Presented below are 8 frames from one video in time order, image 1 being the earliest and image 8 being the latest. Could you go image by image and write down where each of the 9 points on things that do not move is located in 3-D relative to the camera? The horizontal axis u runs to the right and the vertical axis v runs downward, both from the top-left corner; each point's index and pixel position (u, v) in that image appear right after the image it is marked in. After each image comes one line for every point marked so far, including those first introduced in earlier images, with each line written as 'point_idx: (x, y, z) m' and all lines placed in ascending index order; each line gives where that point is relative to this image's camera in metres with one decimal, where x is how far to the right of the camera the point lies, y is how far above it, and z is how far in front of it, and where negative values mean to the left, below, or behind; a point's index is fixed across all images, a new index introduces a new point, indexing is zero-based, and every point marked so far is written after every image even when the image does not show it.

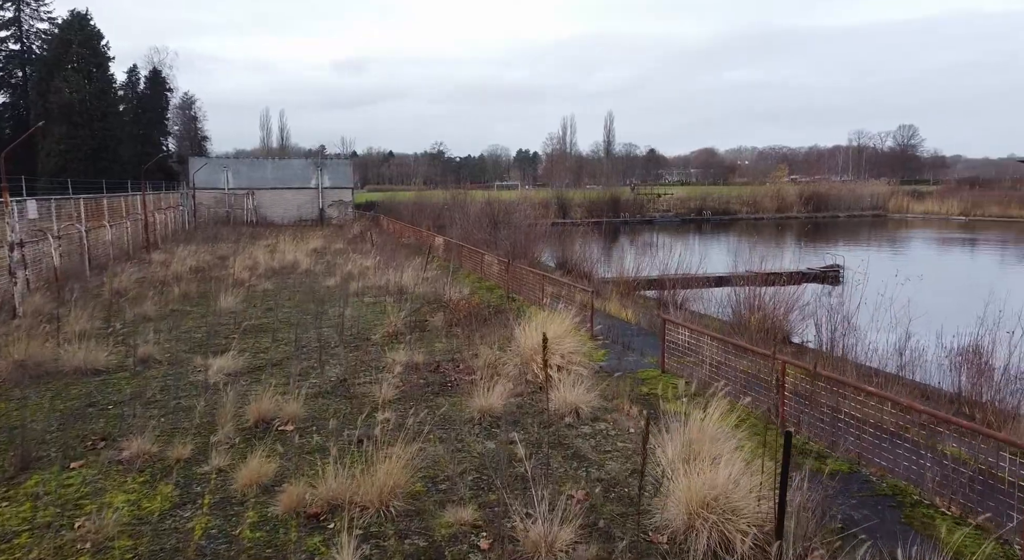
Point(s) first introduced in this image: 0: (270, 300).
0: (-2.6, -0.2, +8.4) m
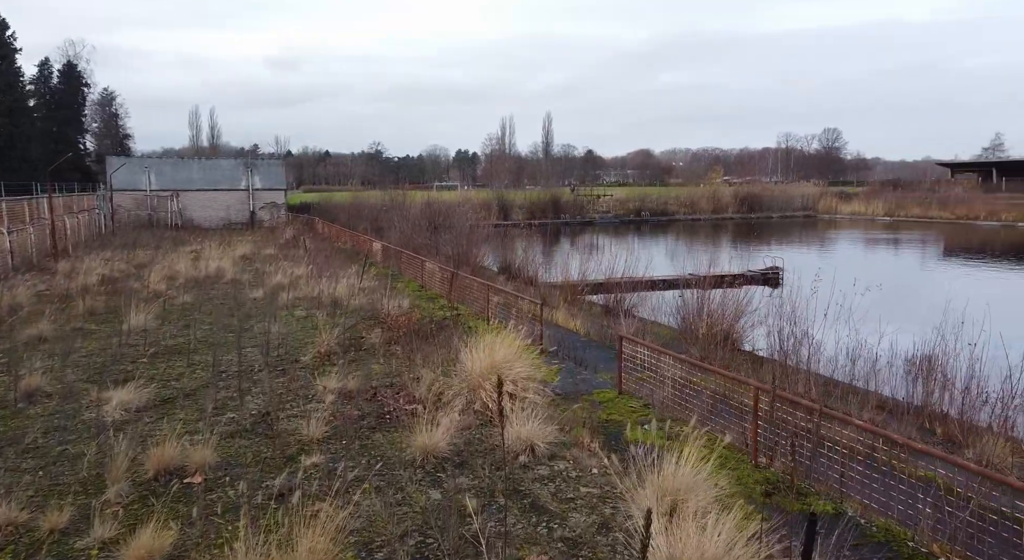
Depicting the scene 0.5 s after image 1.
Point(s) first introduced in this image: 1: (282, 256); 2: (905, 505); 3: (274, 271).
0: (-3.2, -0.4, +7.7) m
1: (-3.9, +0.4, +13.3) m
2: (+1.9, -1.1, +3.7) m
3: (-3.4, +0.1, +11.0) m
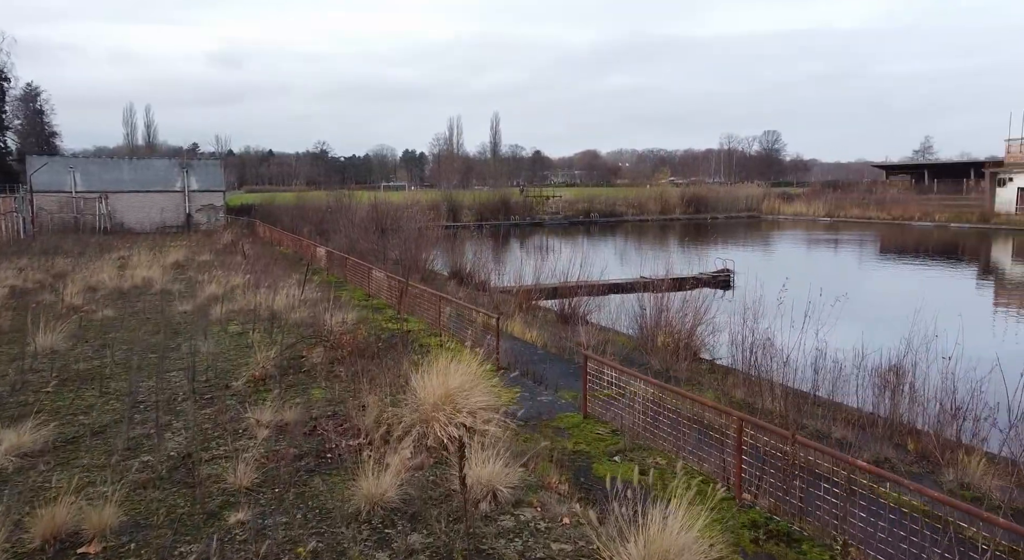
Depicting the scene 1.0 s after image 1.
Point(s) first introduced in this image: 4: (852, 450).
0: (-3.6, -0.5, +6.9) m
1: (-4.7, +0.3, +12.5) m
2: (+1.7, -1.2, +3.4) m
3: (-4.0, 0.0, +10.2) m
4: (+2.5, -1.2, +5.7) m
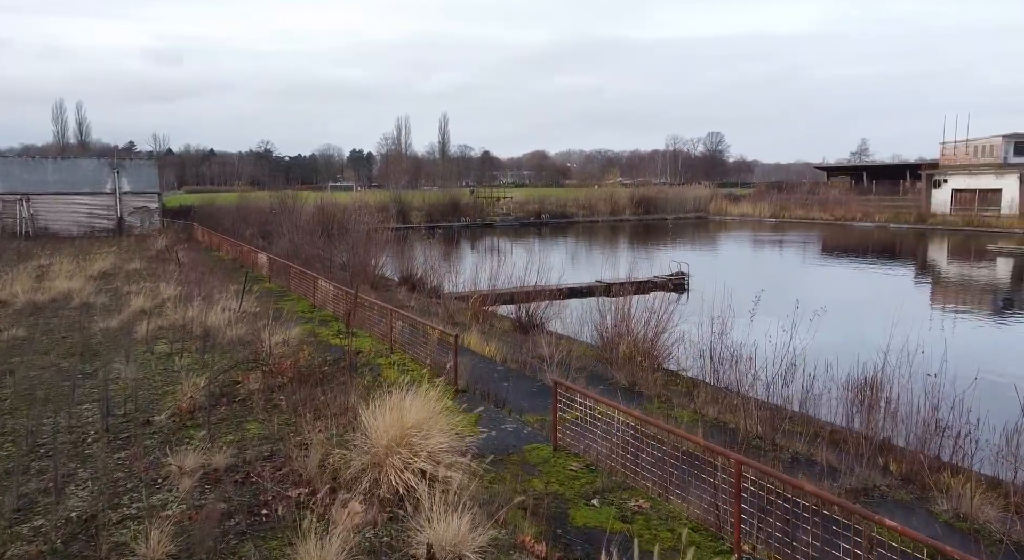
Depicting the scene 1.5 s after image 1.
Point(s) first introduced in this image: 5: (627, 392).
0: (-3.9, -0.6, +6.2) m
1: (-5.4, +0.1, +11.6) m
2: (+1.6, -1.3, +2.9) m
3: (-4.5, -0.1, +9.4) m
4: (+2.2, -1.3, +5.3) m
5: (+1.1, -1.0, +7.2) m
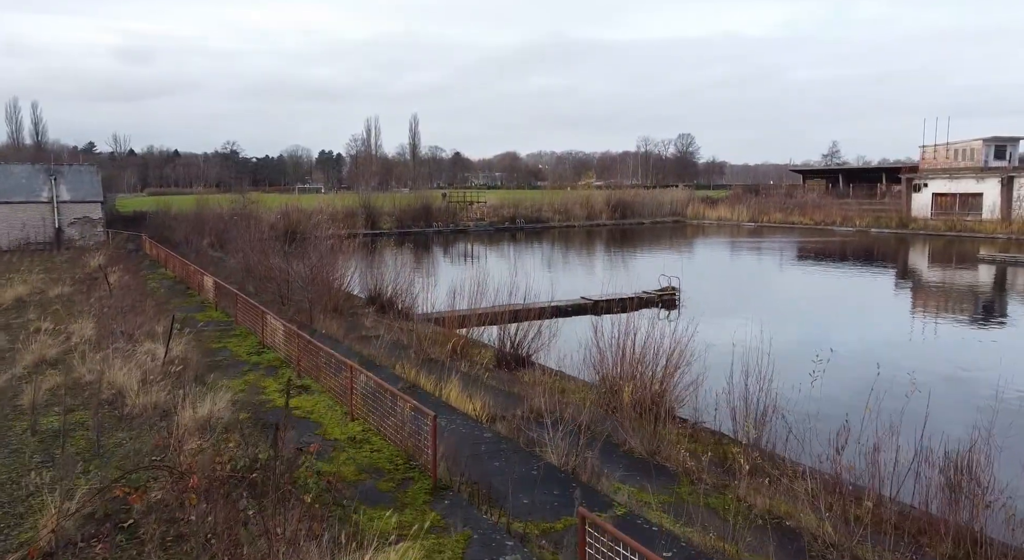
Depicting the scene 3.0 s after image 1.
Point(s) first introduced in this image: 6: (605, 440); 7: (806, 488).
0: (-4.0, -1.0, +4.5) m
1: (-5.6, -0.2, +9.9) m
2: (+1.7, -1.6, +1.5) m
3: (-4.7, -0.5, +7.8) m
4: (+2.2, -1.7, +3.9) m
5: (+1.0, -1.4, +5.8) m
6: (+0.8, -1.3, +6.4) m
7: (+2.0, -1.5, +5.2) m
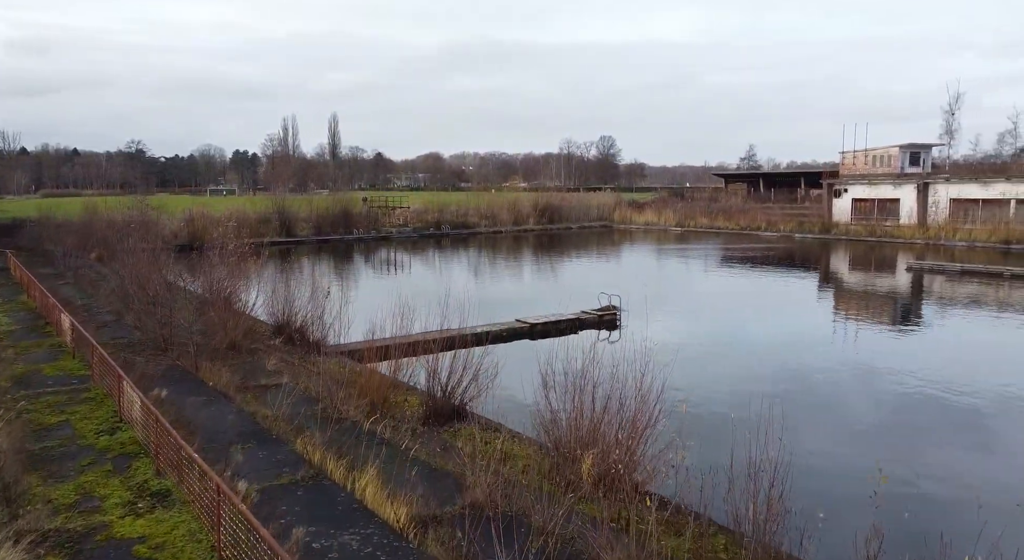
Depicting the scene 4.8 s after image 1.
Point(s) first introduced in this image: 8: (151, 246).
0: (-4.1, -1.4, +2.5) m
1: (-6.3, -0.7, +7.7) m
2: (+1.8, -2.0, 0.0) m
3: (-5.2, -1.0, +5.6) m
4: (+2.1, -2.0, +2.5) m
5: (+0.7, -1.8, +4.2) m
6: (+0.4, -1.7, +4.8) m
7: (+1.8, -1.9, +3.8) m
8: (-8.2, +0.9, +17.9) m
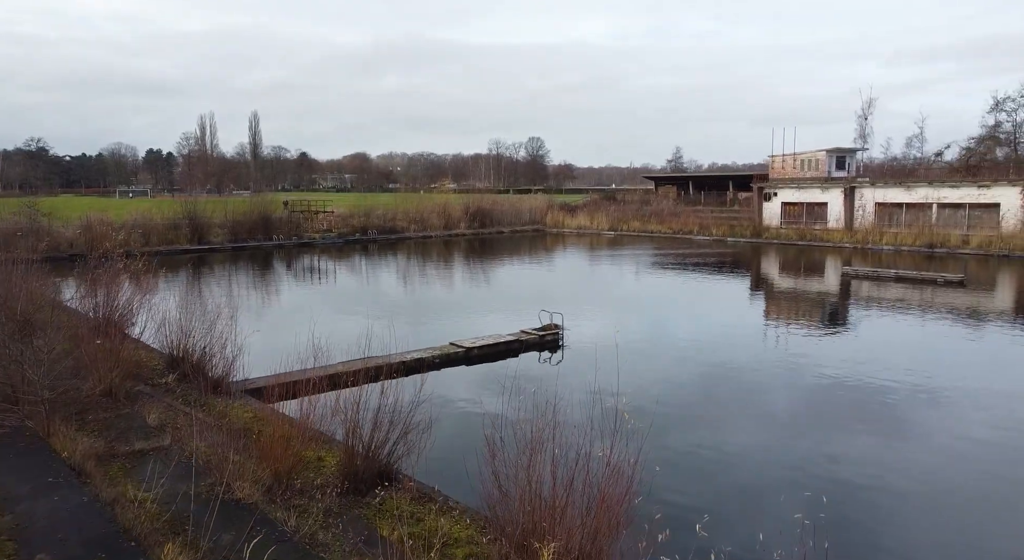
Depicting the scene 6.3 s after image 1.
0: (-4.1, -1.8, +0.6) m
1: (-6.8, -1.1, +5.6) m
2: (+2.0, -2.3, -1.3) m
3: (-5.4, -1.3, +3.7) m
4: (+2.1, -2.4, +1.1) m
5: (+0.5, -2.1, +2.8) m
6: (+0.2, -2.0, +3.3) m
7: (+1.6, -2.2, +2.4) m
8: (-9.6, +0.5, +15.6) m
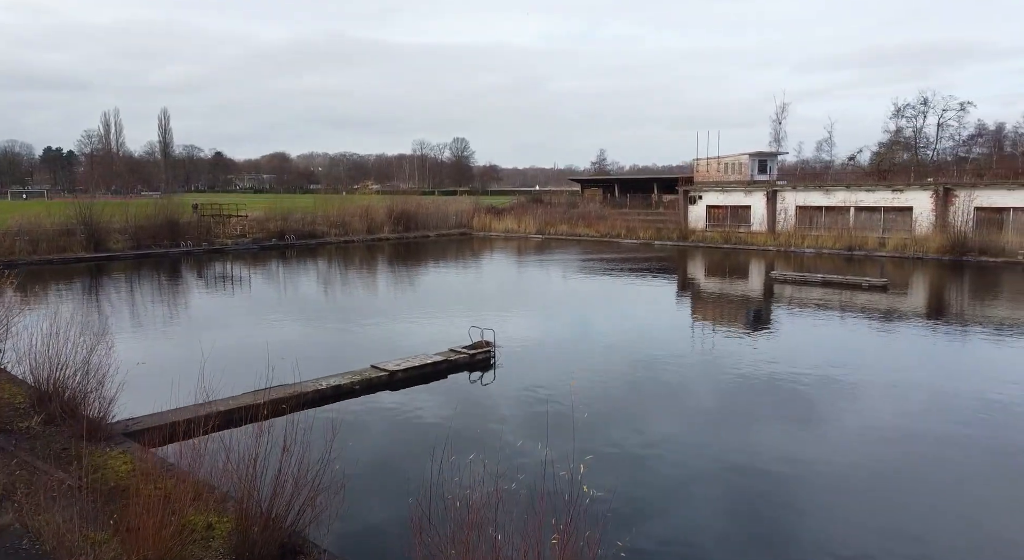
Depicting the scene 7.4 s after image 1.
0: (-4.0, -2.0, -0.9) m
1: (-7.1, -1.4, +3.8) m
2: (+2.3, -2.5, -2.3) m
3: (-5.6, -1.6, +2.0) m
4: (+2.1, -2.6, +0.2) m
5: (+0.4, -2.3, +1.6) m
6: (0.0, -2.3, +2.2) m
7: (+1.5, -2.4, +1.4) m
8: (-10.9, +0.1, +13.4) m
